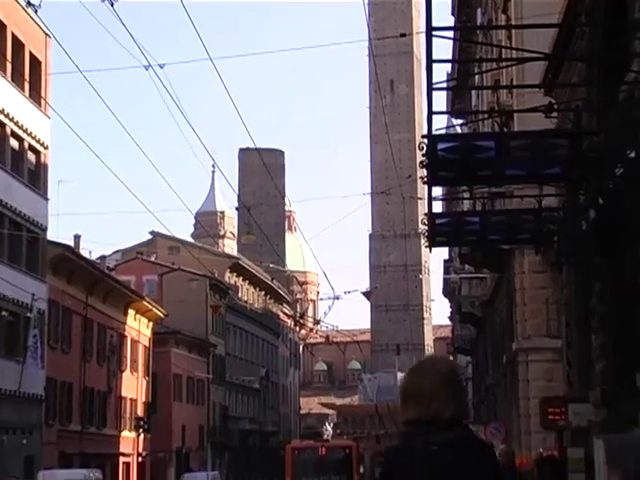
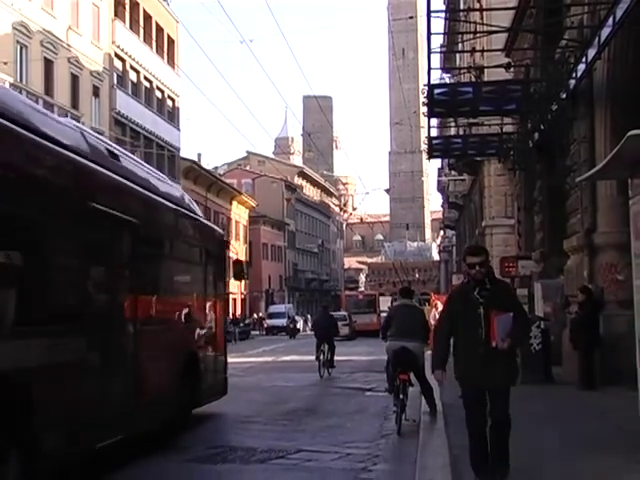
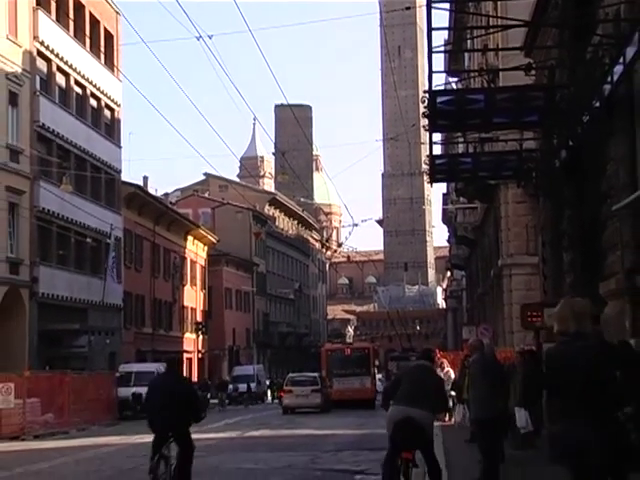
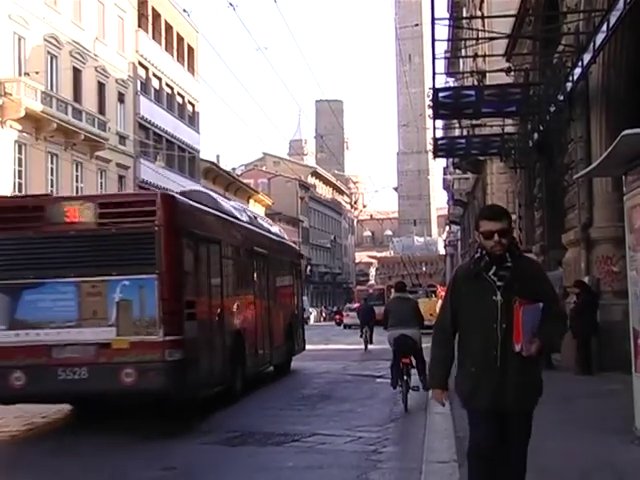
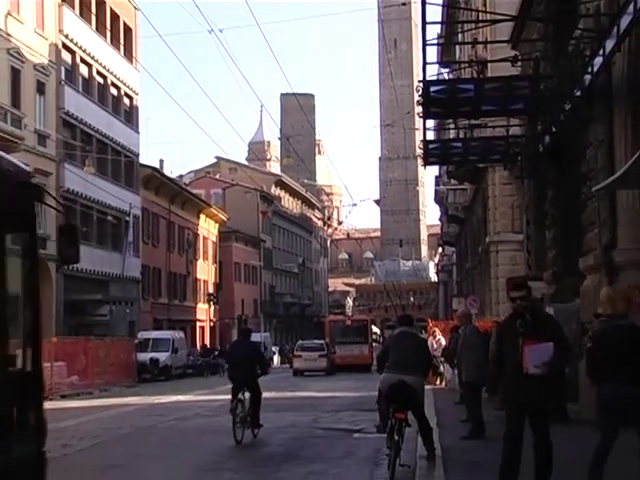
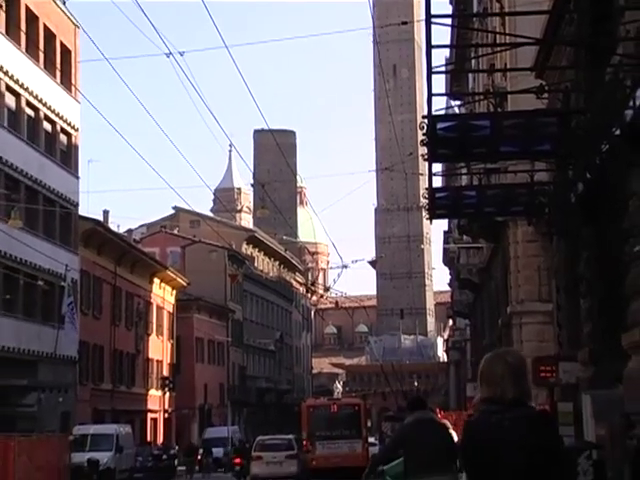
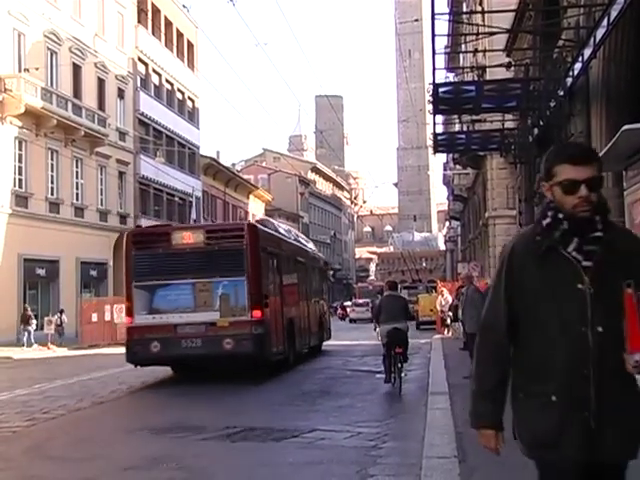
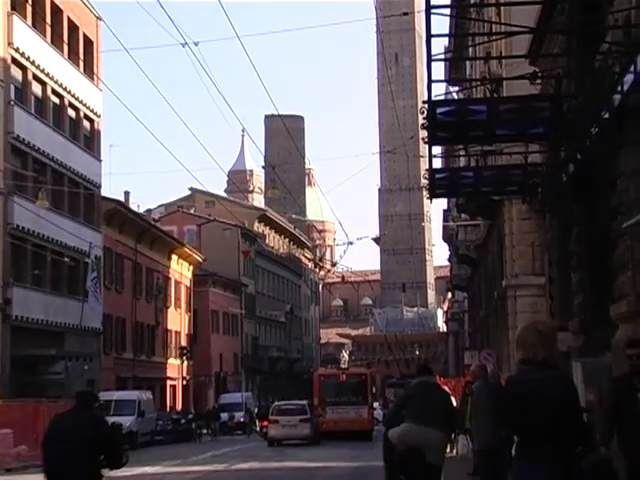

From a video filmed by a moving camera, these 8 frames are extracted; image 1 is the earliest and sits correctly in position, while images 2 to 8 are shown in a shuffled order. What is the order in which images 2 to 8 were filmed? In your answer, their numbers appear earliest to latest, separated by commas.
6, 8, 3, 5, 2, 4, 7
